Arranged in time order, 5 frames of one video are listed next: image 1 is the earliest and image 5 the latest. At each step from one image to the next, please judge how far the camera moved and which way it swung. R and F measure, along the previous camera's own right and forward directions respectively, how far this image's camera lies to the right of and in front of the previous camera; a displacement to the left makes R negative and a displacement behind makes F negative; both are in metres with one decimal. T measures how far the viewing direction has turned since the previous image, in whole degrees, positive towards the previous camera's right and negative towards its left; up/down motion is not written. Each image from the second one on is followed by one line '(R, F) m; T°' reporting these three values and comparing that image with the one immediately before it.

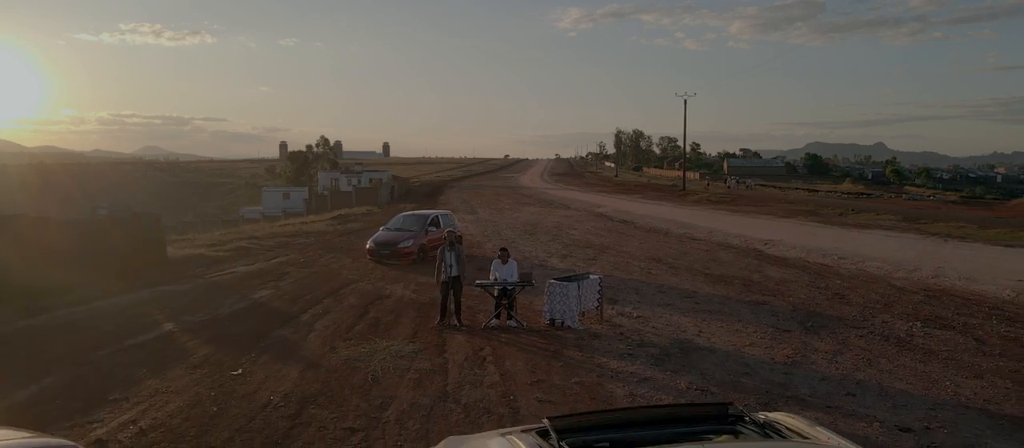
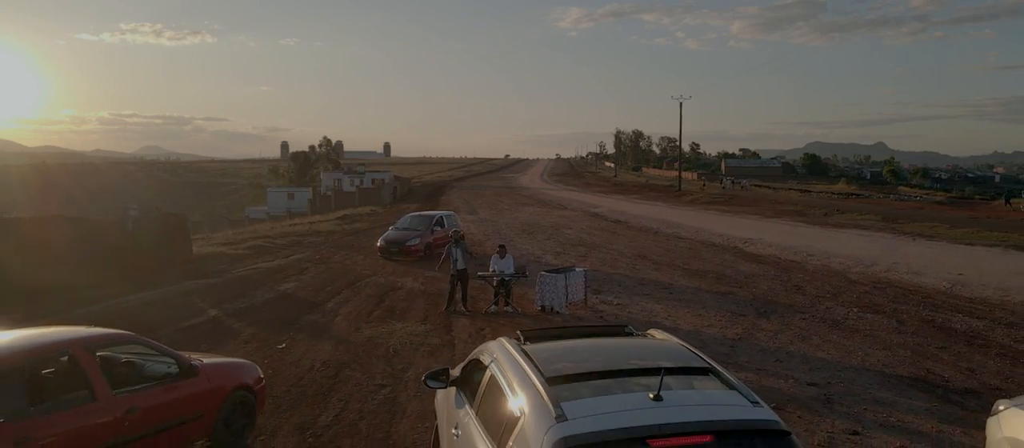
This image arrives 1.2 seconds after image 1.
(+0.1, -2.0) m; 0°
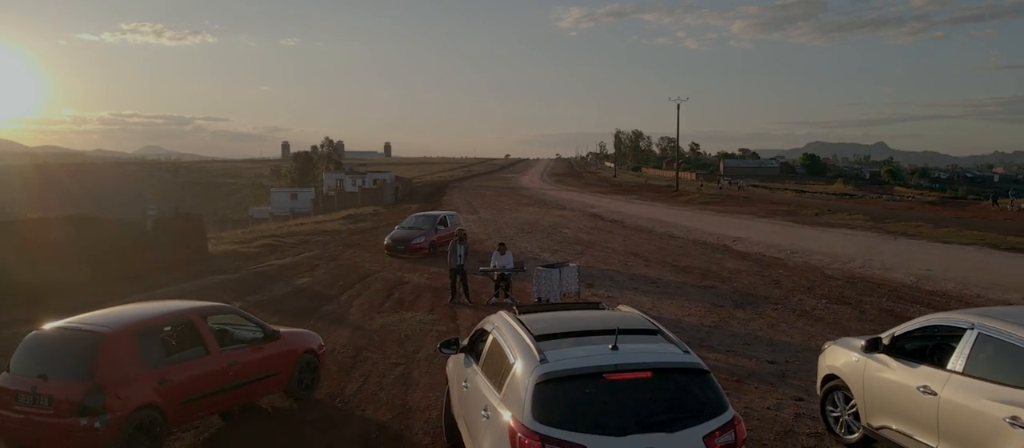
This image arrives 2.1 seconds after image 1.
(0.0, -1.3) m; 0°
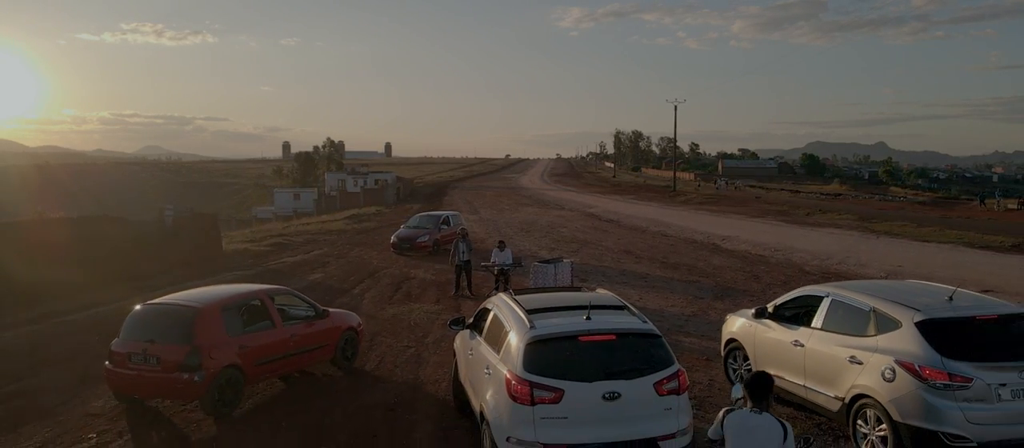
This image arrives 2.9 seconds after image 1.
(0.0, -1.4) m; 0°
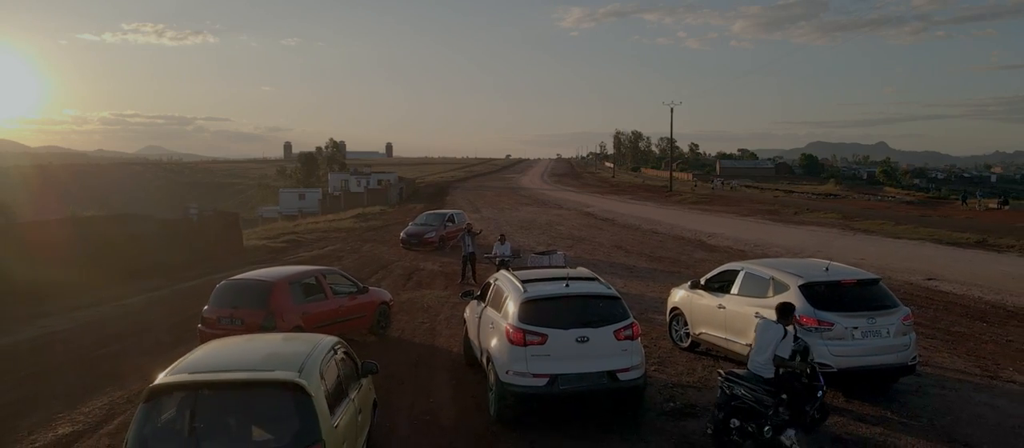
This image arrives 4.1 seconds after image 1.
(0.0, -2.1) m; 0°
